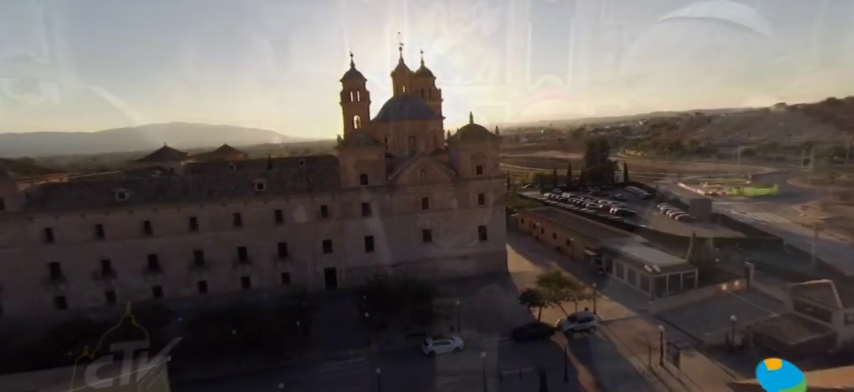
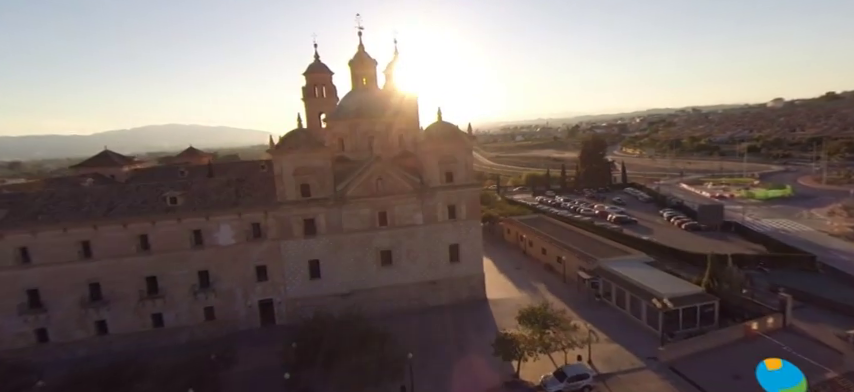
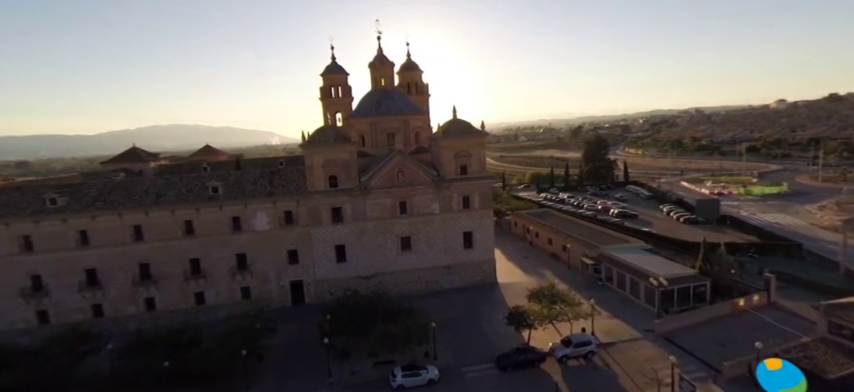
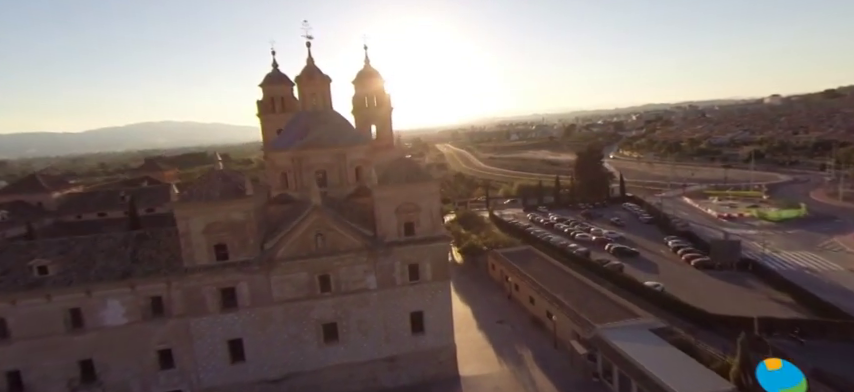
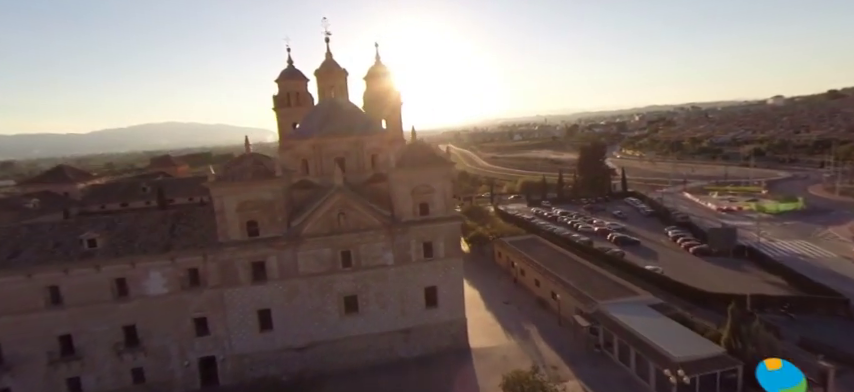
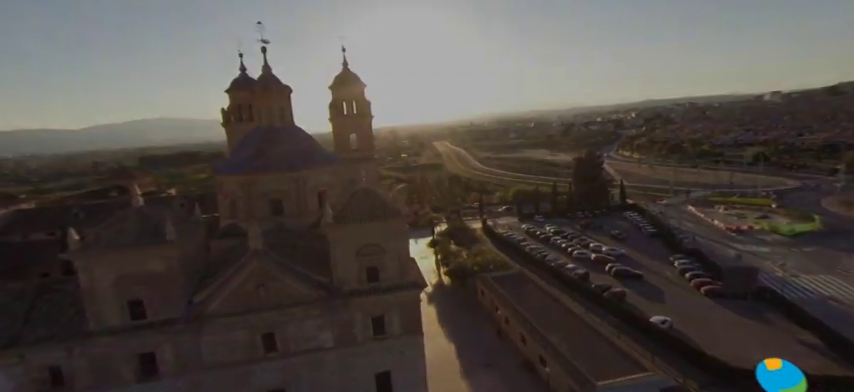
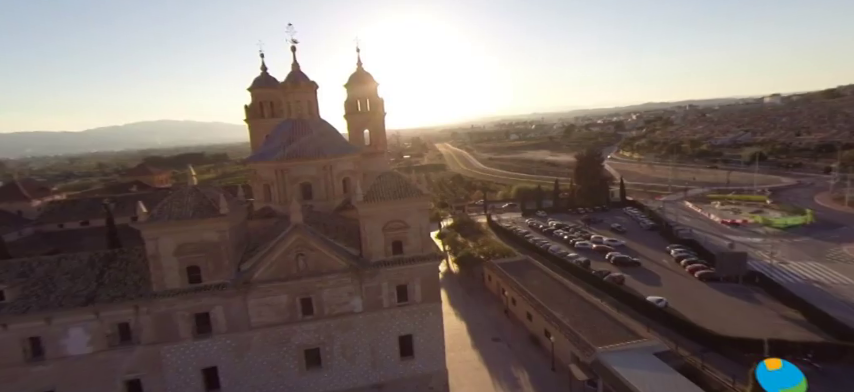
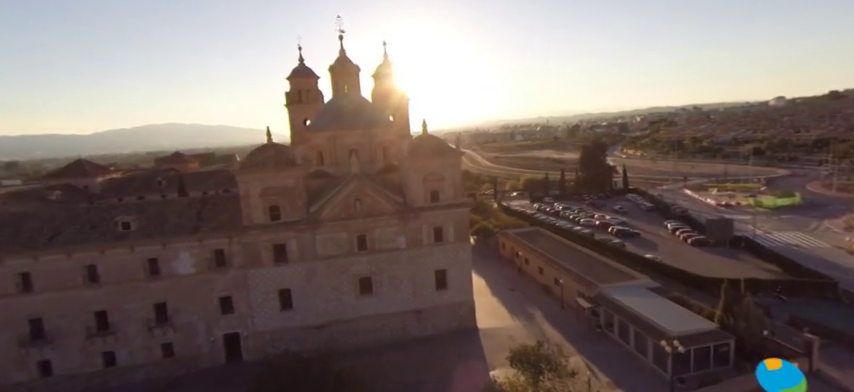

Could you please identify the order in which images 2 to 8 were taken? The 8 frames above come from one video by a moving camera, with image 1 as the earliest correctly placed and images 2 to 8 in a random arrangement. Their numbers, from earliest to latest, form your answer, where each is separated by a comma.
3, 2, 8, 5, 4, 7, 6
